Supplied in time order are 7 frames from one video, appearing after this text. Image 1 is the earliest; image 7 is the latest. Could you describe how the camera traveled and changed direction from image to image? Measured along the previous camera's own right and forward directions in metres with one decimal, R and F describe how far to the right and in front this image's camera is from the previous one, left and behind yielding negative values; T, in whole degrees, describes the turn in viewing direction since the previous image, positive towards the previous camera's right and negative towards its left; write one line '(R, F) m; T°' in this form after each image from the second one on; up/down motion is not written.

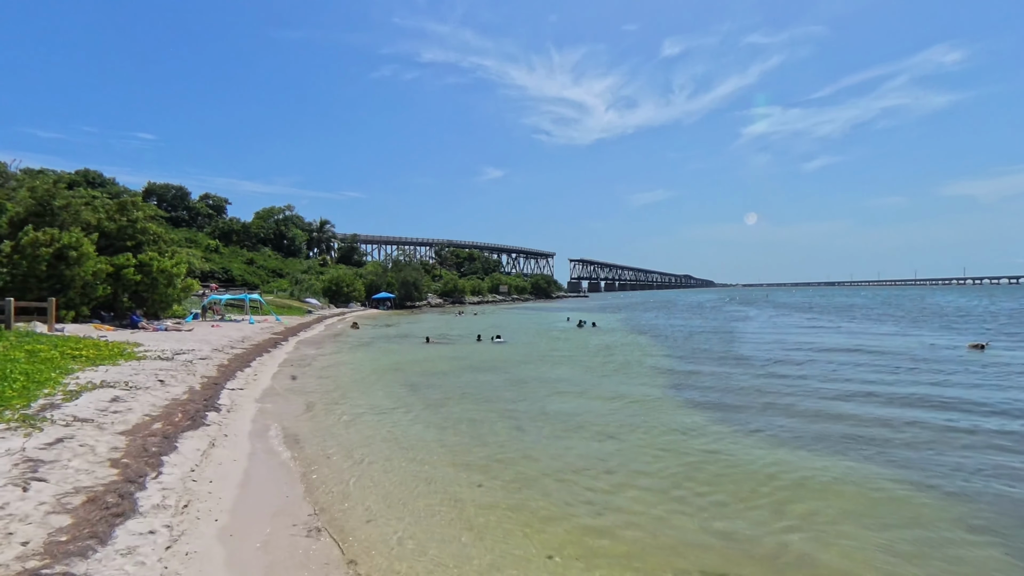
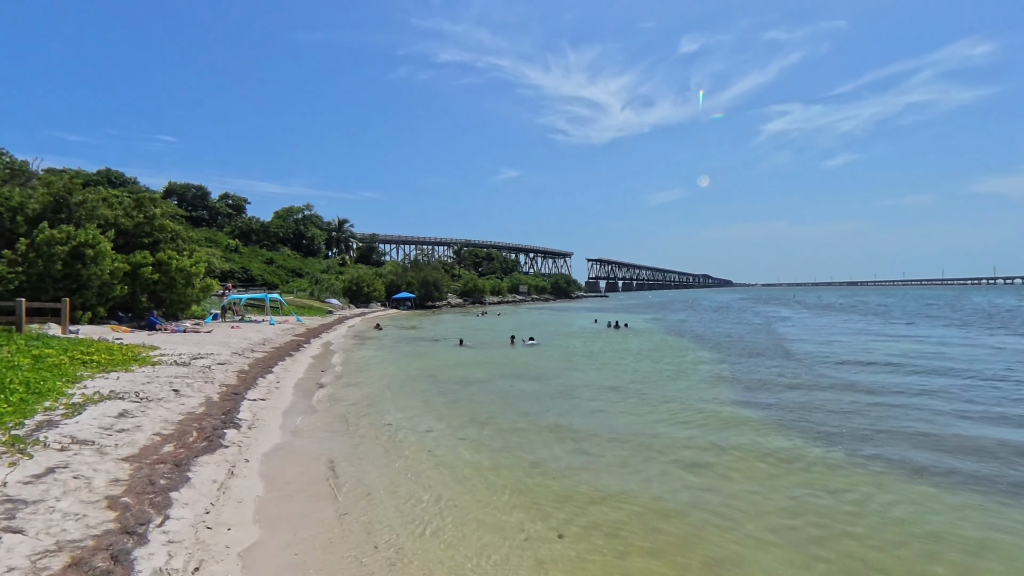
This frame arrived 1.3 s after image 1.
(-1.0, +1.7) m; -2°
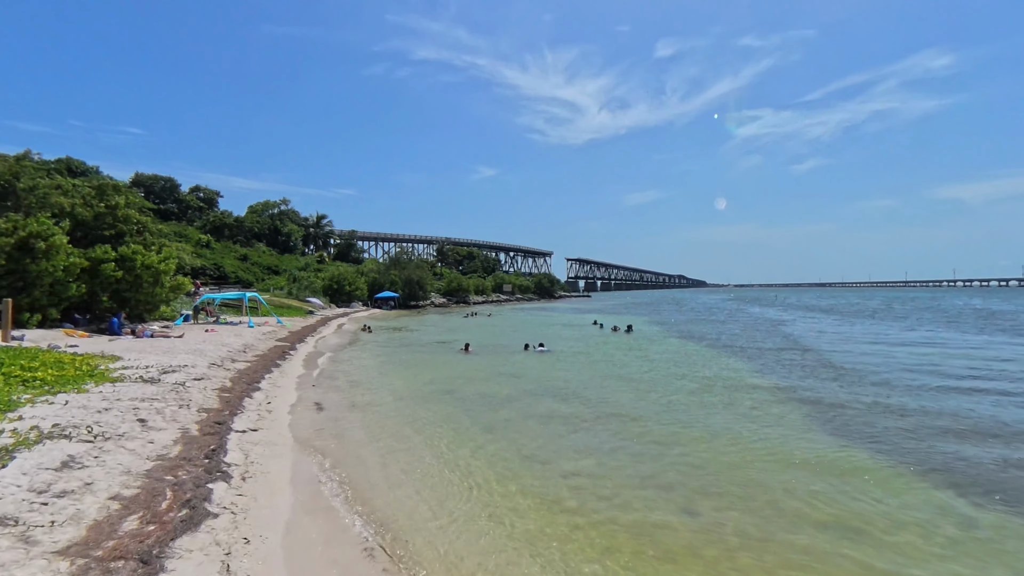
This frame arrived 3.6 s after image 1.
(-1.7, +2.6) m; +3°
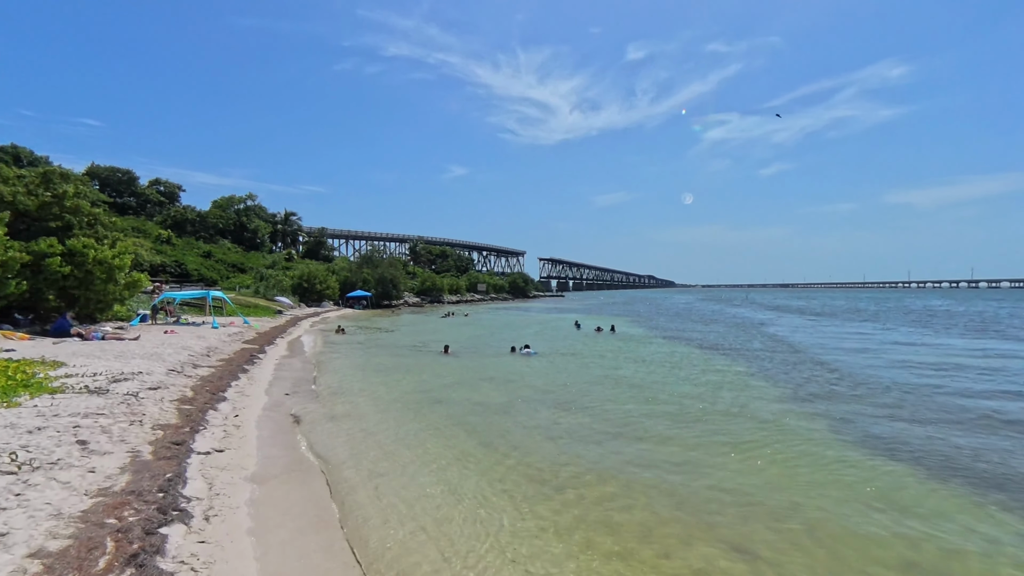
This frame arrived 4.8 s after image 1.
(-0.7, +1.3) m; +3°
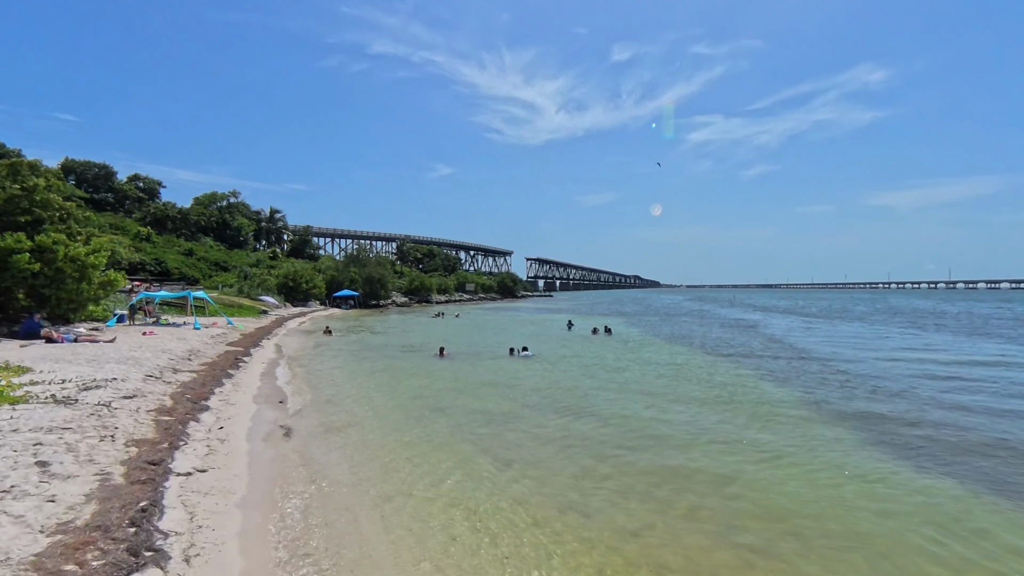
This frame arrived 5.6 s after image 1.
(-0.5, +1.0) m; +1°
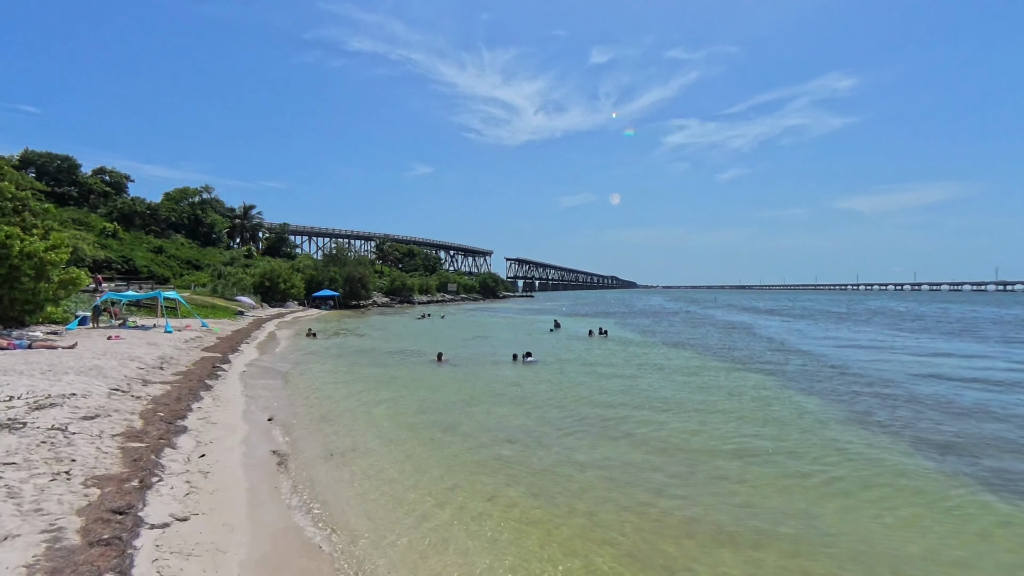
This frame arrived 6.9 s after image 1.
(-1.1, +1.6) m; +2°
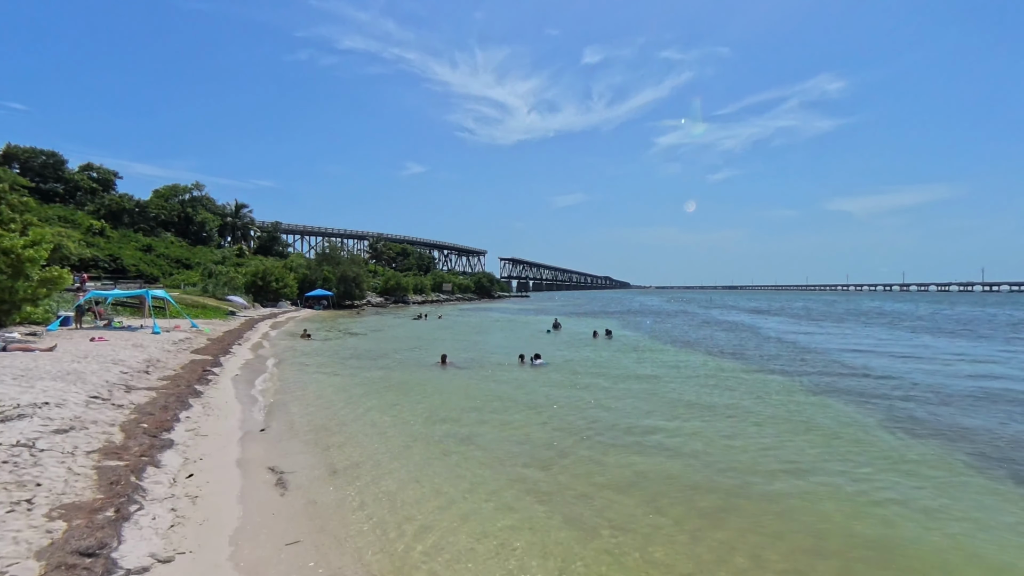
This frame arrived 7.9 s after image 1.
(-0.6, +1.1) m; +1°
